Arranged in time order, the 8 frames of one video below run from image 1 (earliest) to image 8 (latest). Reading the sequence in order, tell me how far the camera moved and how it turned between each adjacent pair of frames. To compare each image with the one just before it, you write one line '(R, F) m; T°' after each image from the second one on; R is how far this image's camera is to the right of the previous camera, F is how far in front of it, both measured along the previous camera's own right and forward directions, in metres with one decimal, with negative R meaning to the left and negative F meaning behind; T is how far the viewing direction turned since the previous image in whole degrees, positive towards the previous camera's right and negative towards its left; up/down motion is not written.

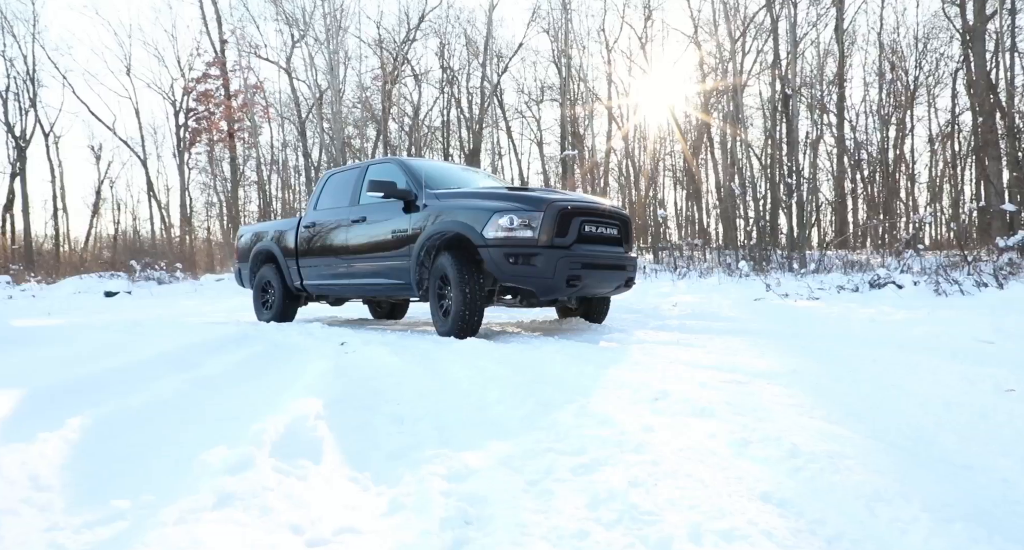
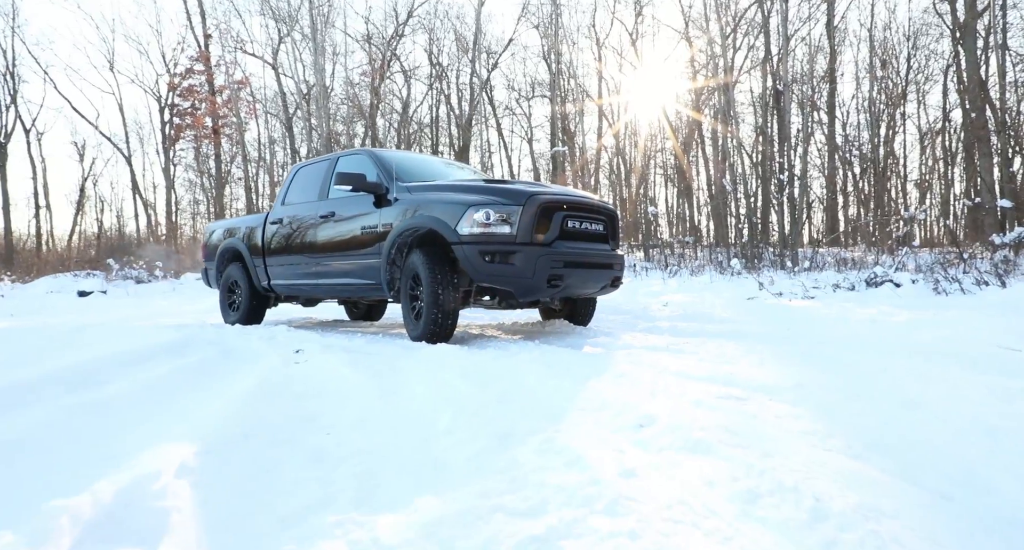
(+0.1, +0.4) m; +1°
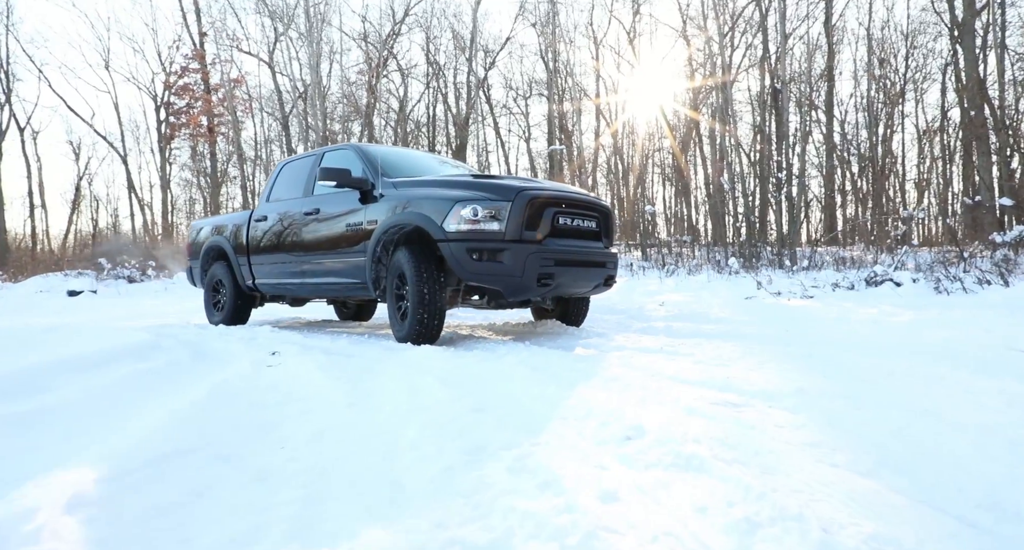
(+0.1, +0.2) m; 0°
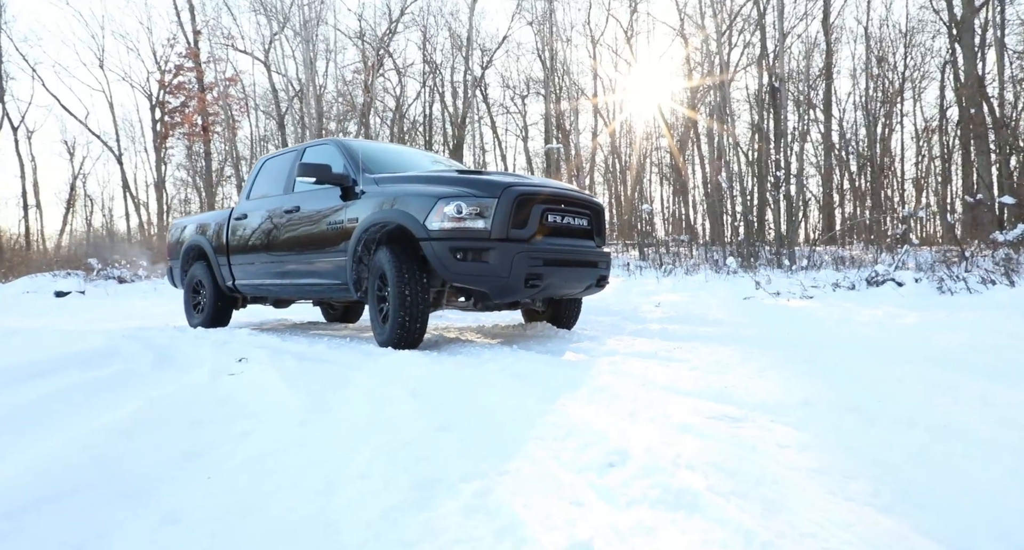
(+0.1, +0.3) m; 0°
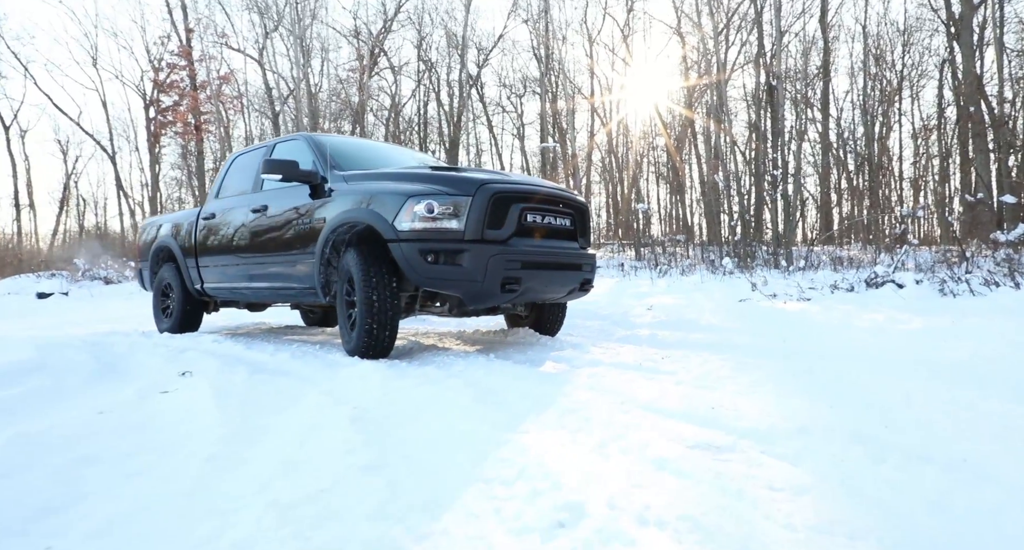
(+0.2, +0.3) m; 0°
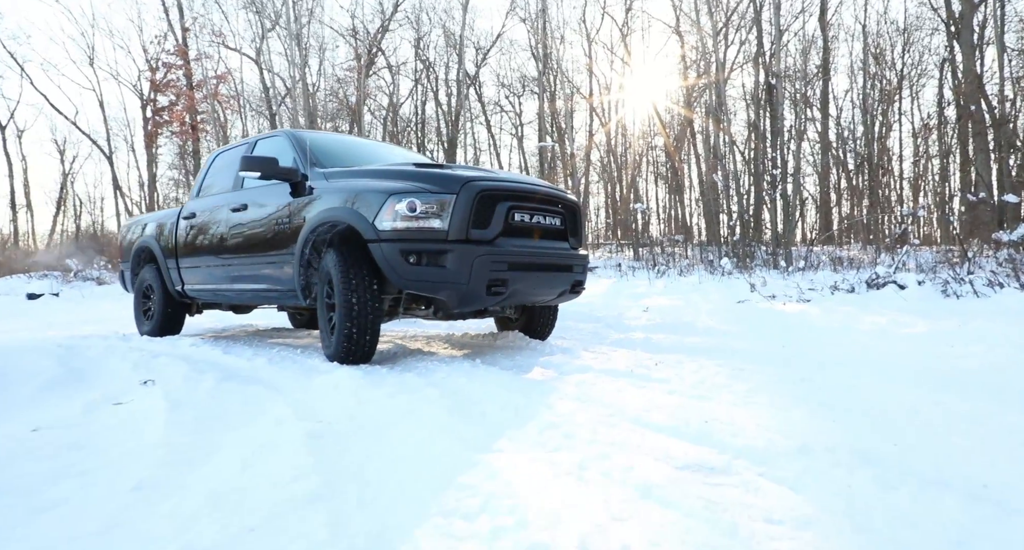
(+0.1, +0.2) m; 0°
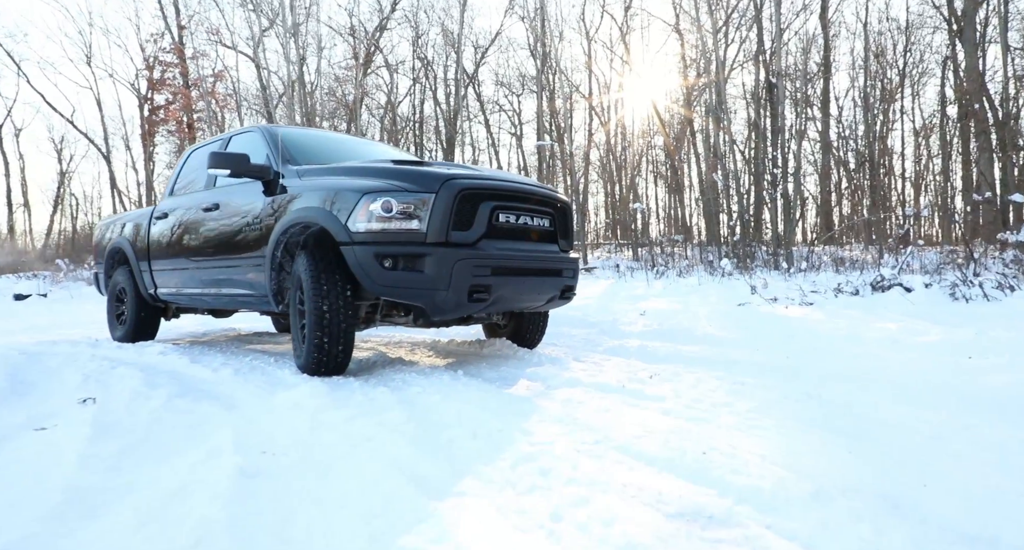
(+0.1, +0.3) m; 0°
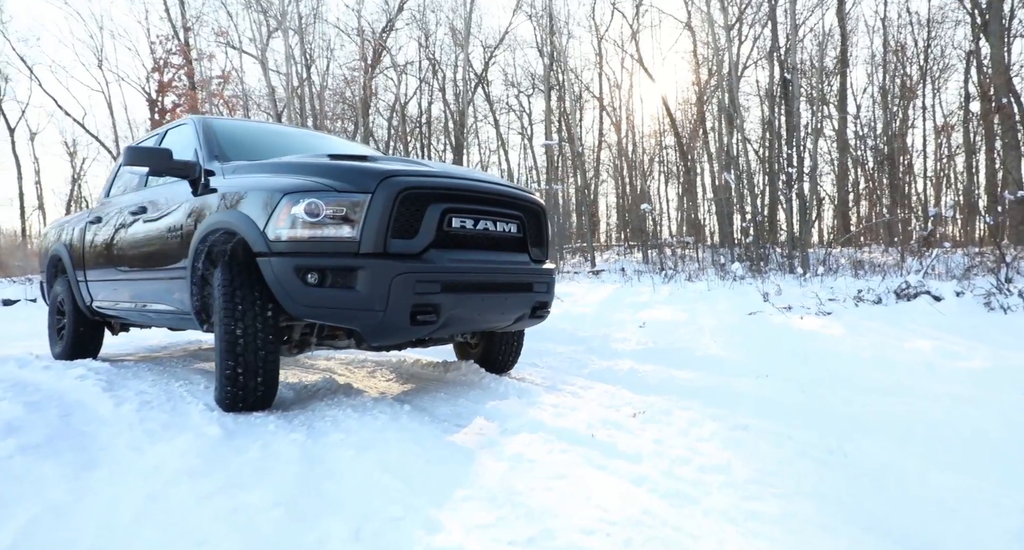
(+0.3, +0.7) m; -1°
